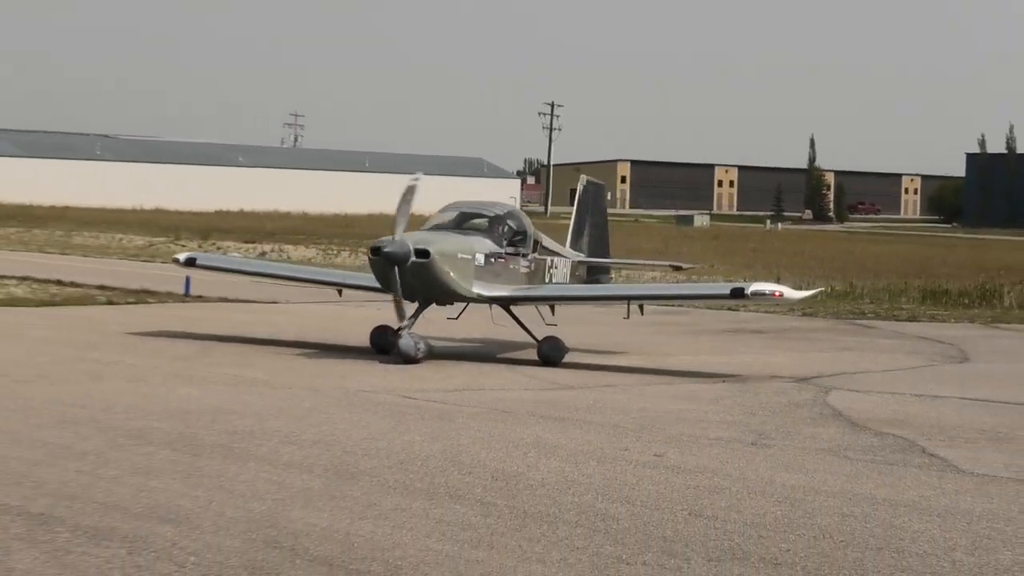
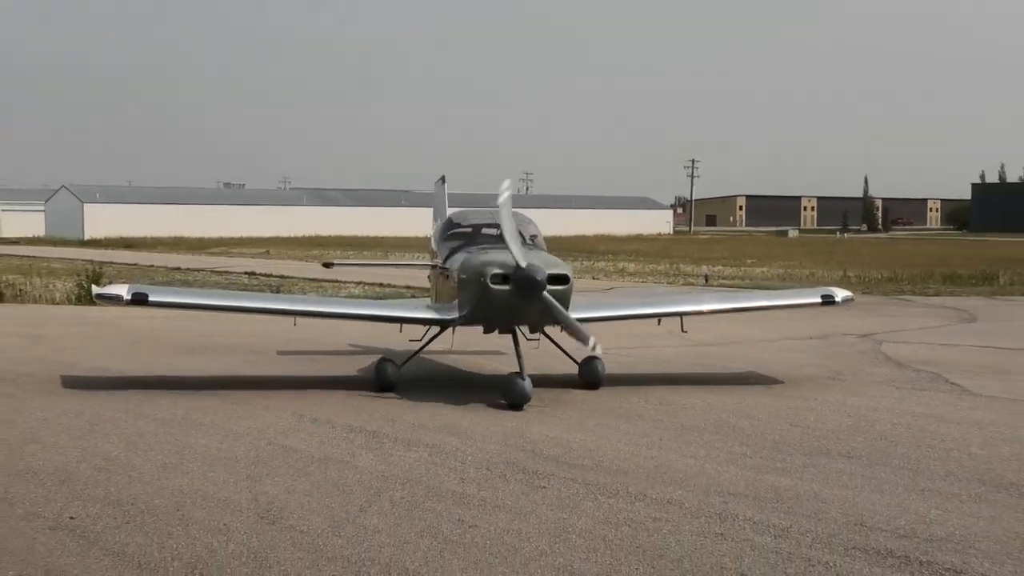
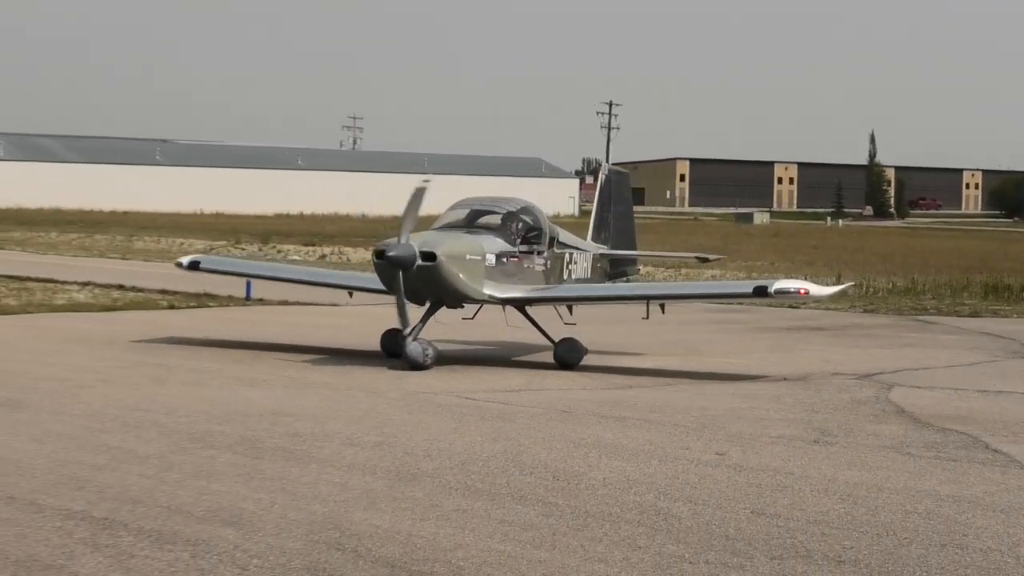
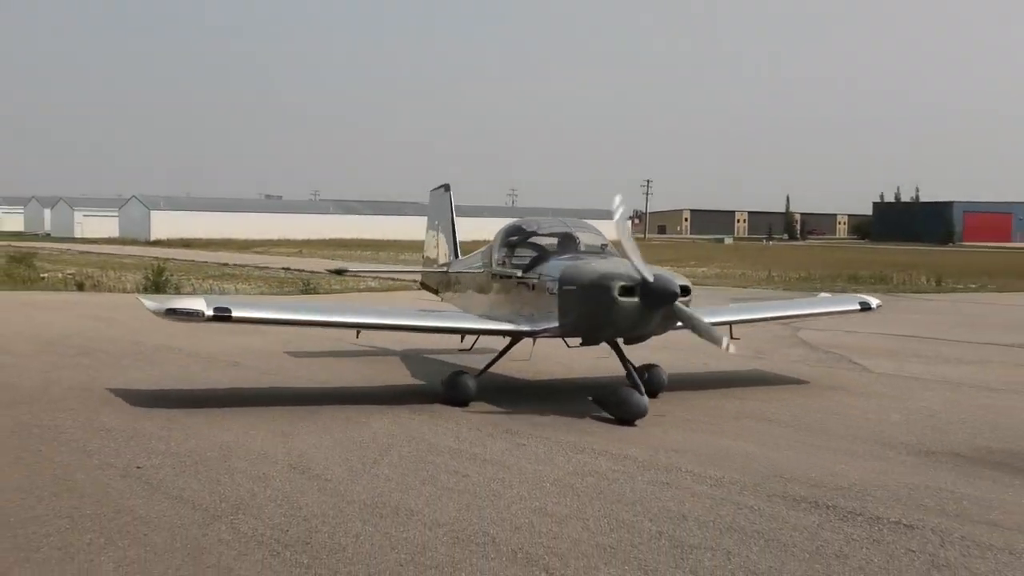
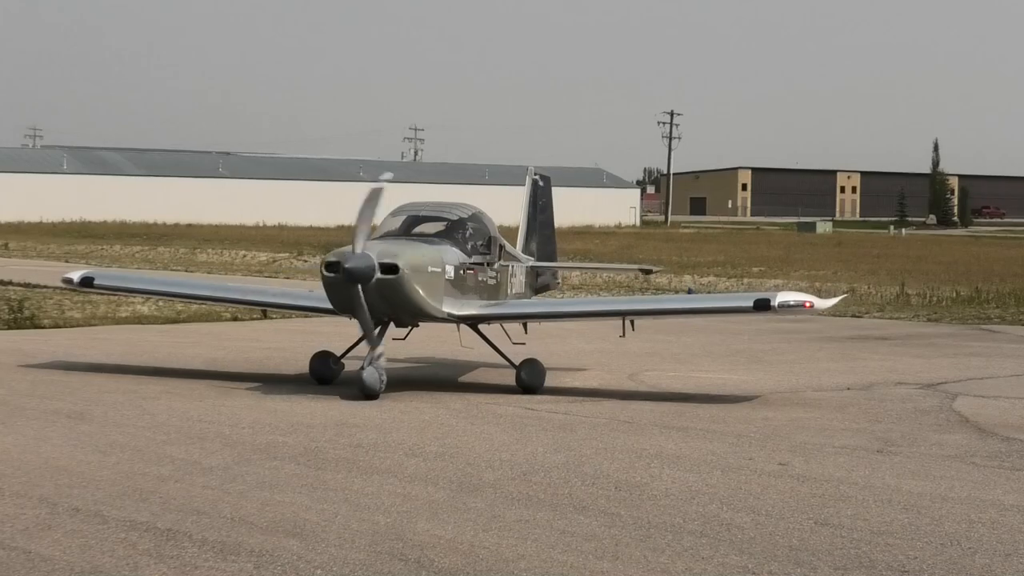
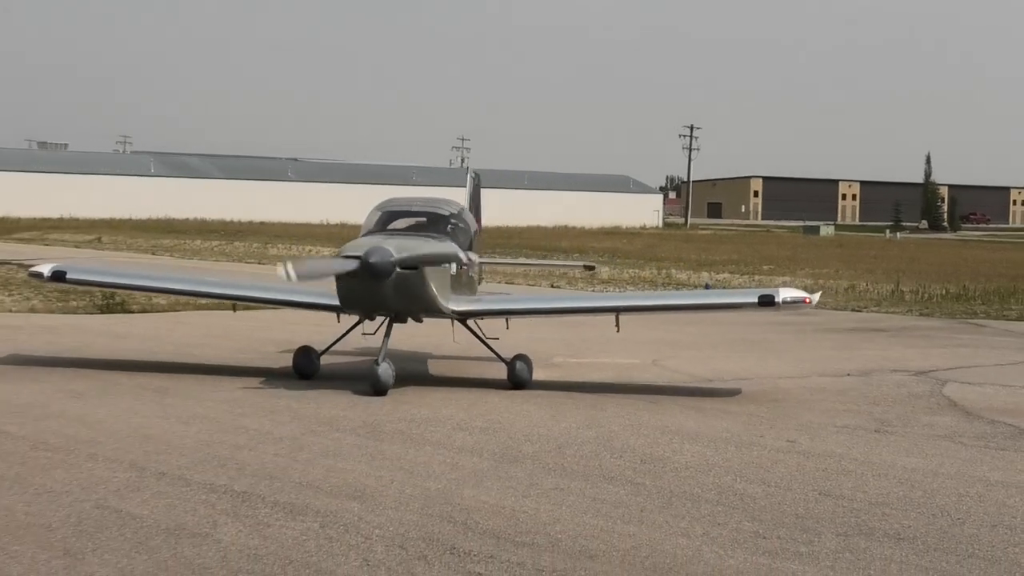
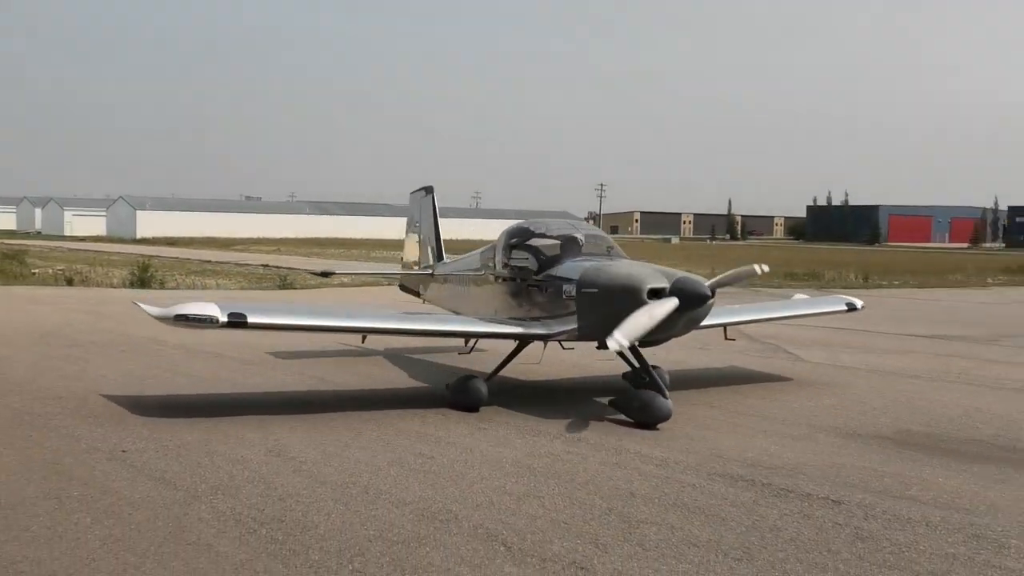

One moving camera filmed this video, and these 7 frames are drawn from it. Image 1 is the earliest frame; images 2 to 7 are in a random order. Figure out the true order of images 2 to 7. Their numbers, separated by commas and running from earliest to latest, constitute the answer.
3, 5, 6, 2, 4, 7
